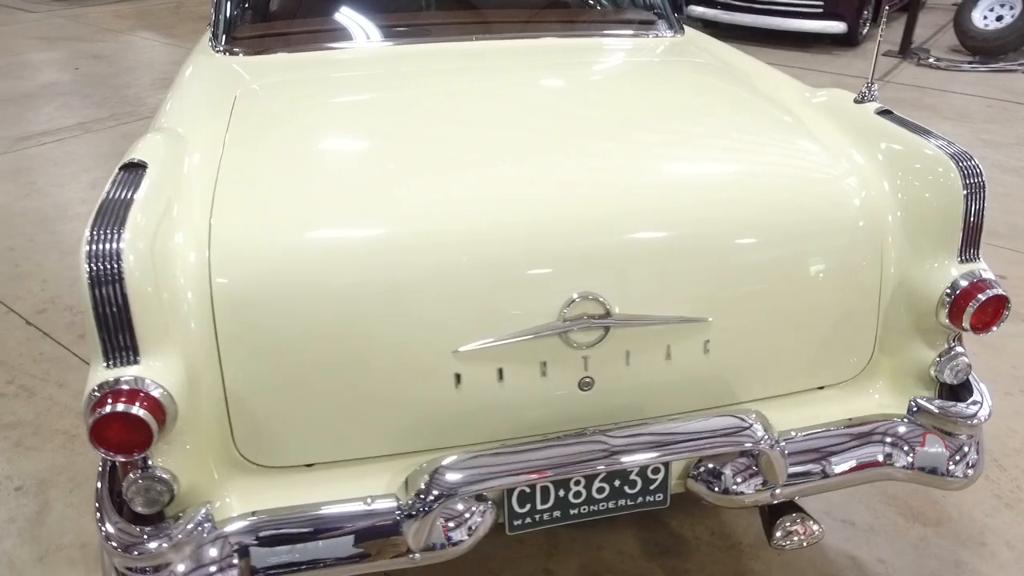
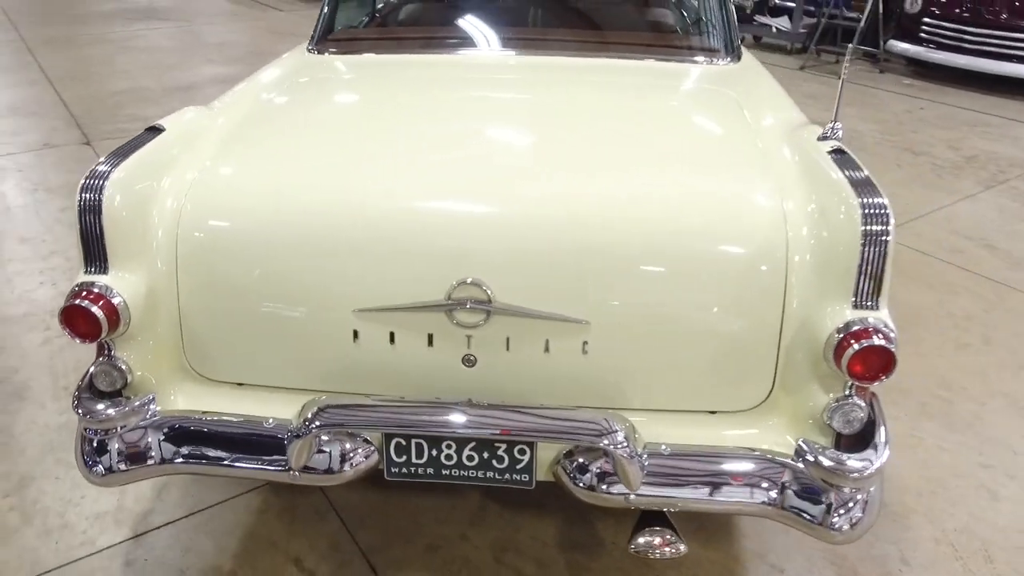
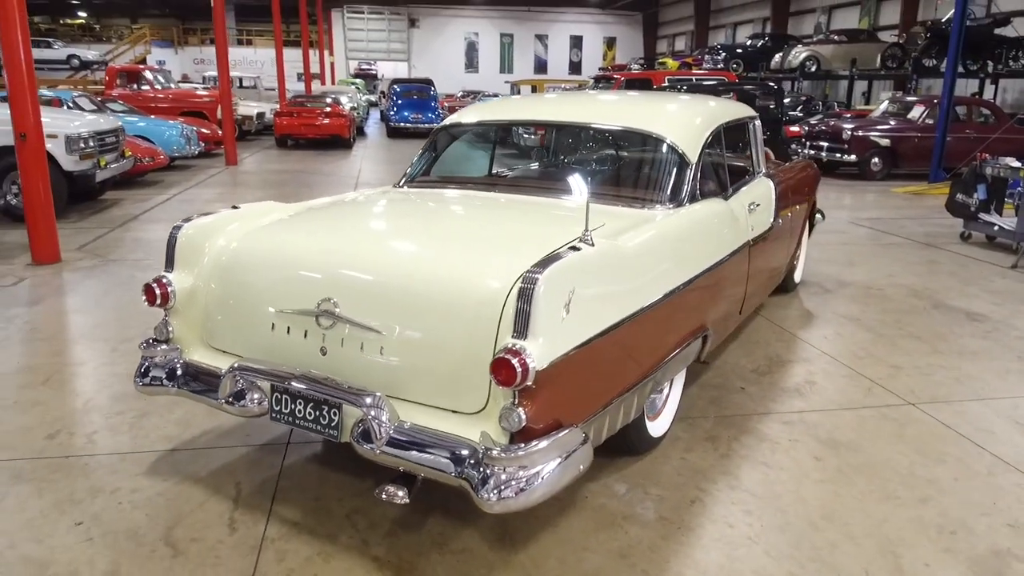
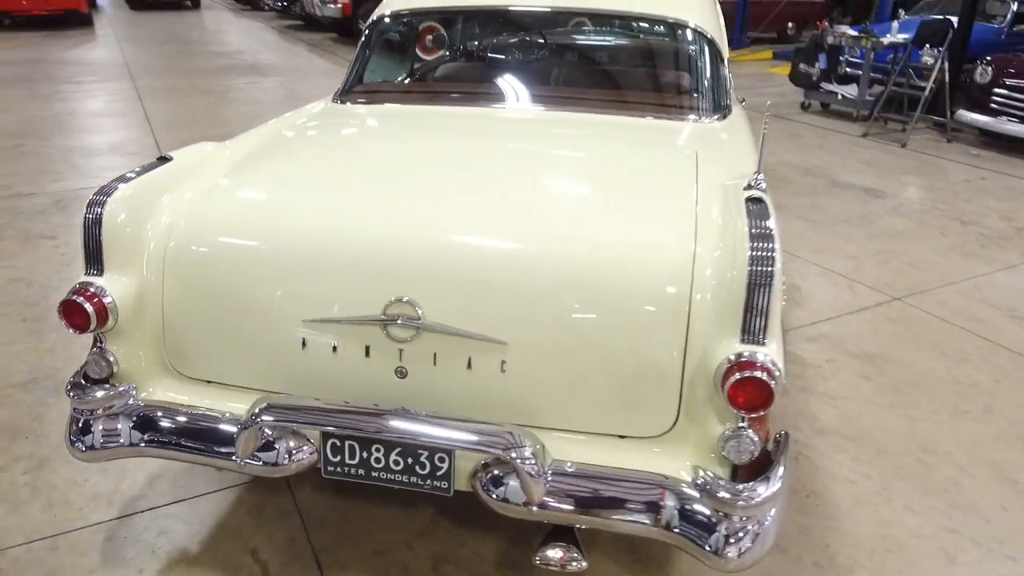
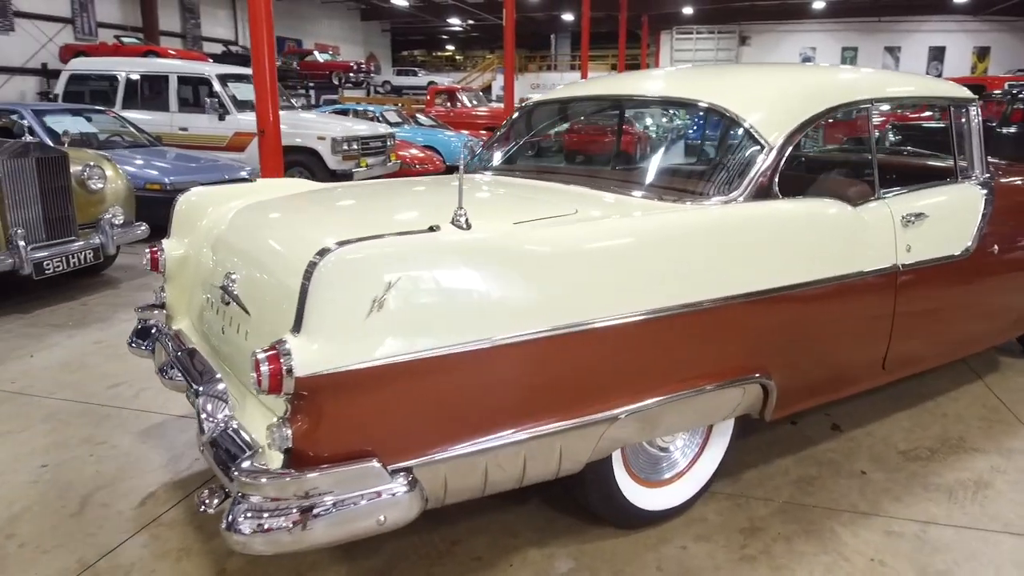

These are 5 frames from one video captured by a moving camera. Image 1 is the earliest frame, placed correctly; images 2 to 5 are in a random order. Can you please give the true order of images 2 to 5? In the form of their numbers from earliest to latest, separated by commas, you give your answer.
2, 4, 3, 5
